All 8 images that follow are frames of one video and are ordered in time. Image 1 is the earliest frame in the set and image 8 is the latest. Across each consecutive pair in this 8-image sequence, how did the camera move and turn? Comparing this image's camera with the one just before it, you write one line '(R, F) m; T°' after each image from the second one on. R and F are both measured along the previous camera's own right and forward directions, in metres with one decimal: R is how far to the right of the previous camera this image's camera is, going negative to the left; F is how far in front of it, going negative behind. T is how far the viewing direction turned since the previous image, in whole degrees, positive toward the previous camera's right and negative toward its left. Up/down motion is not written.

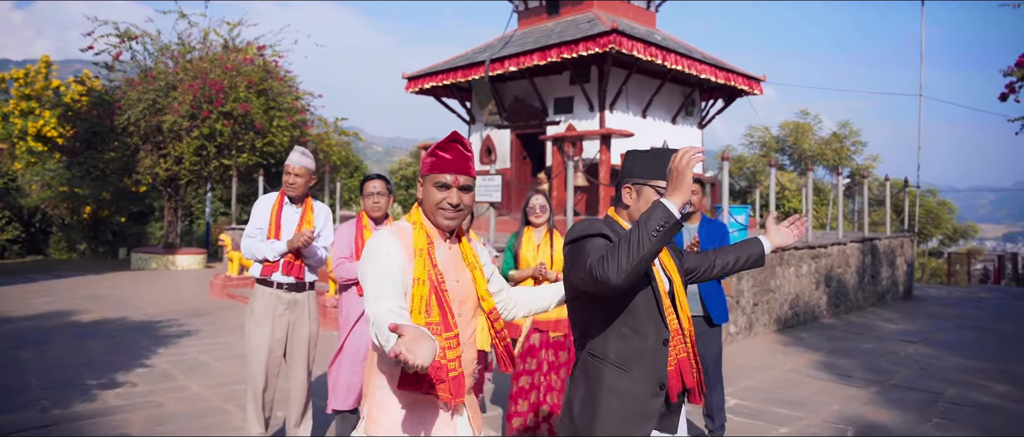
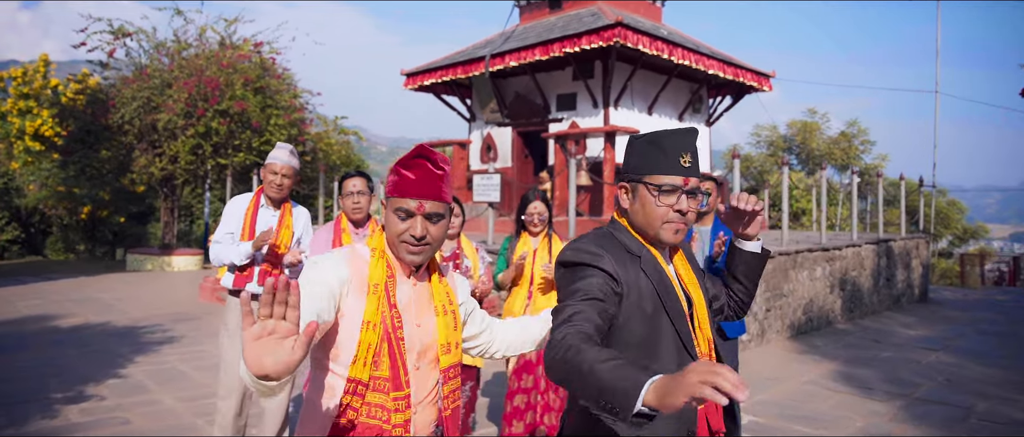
(+0.1, +0.4) m; 0°
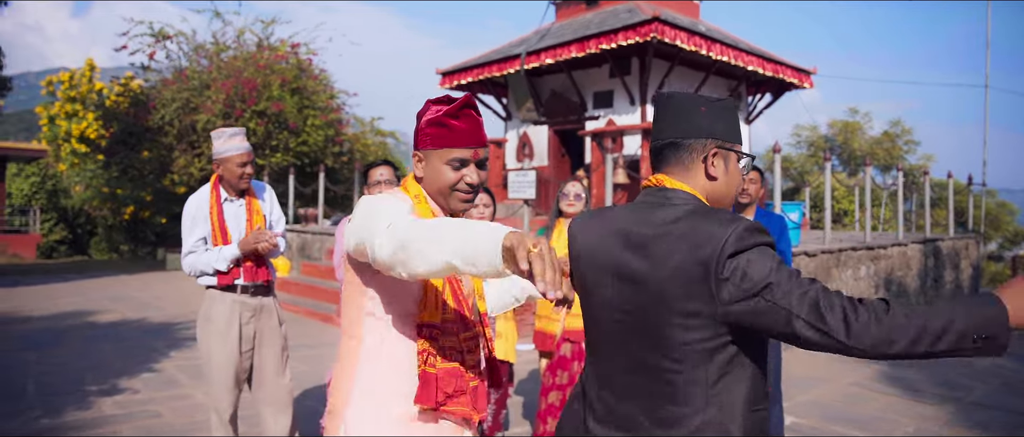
(0.0, +0.1) m; -3°
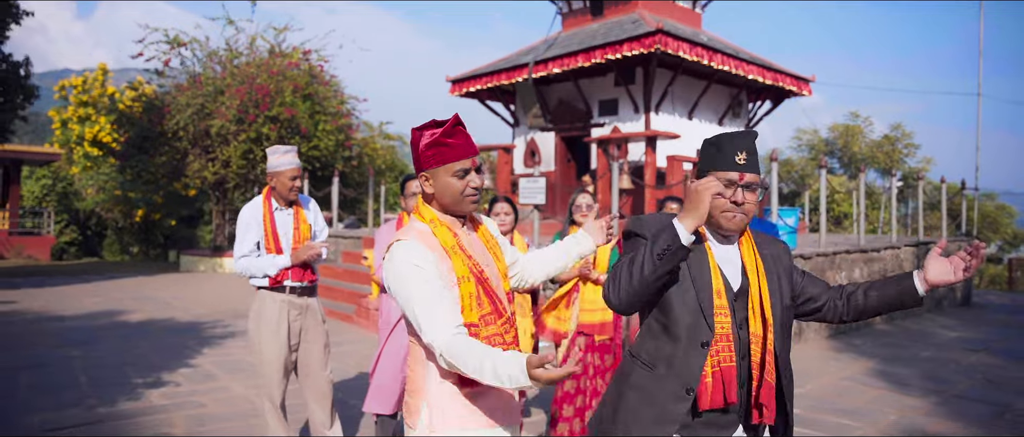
(-0.1, -0.4) m; 0°
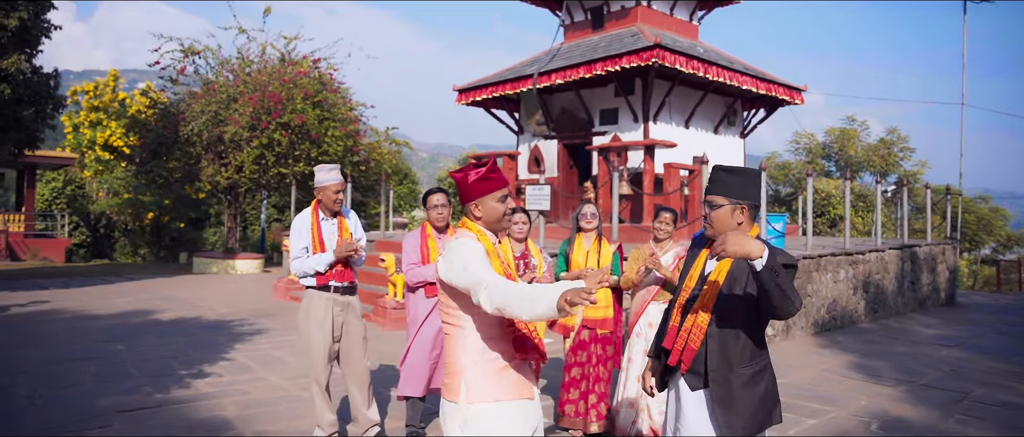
(-0.1, -0.6) m; 0°
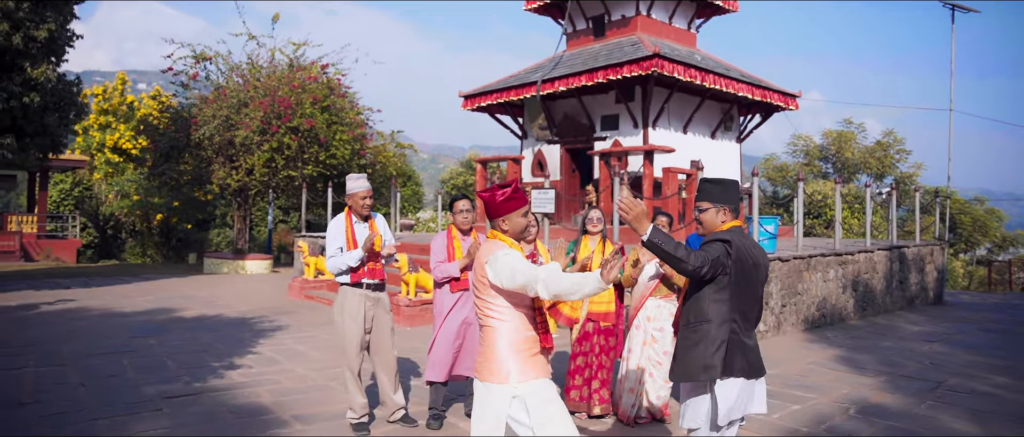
(-0.1, -0.5) m; 0°
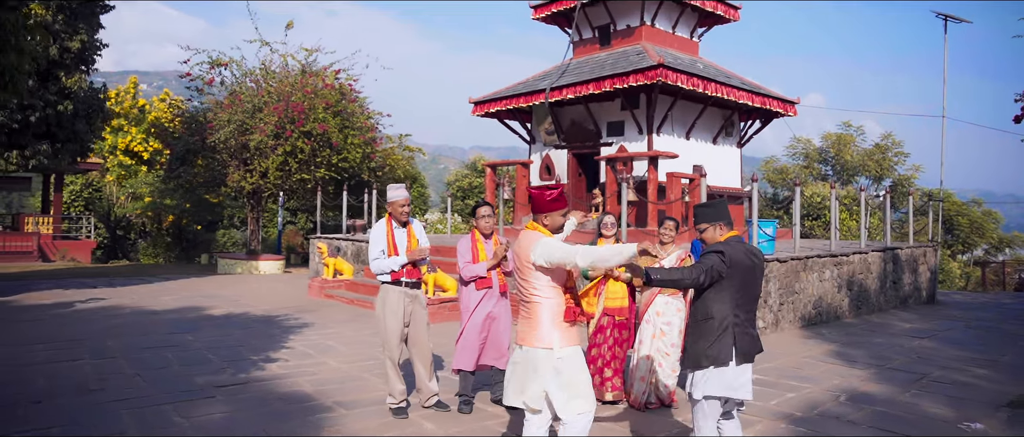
(-0.2, -0.5) m; 0°
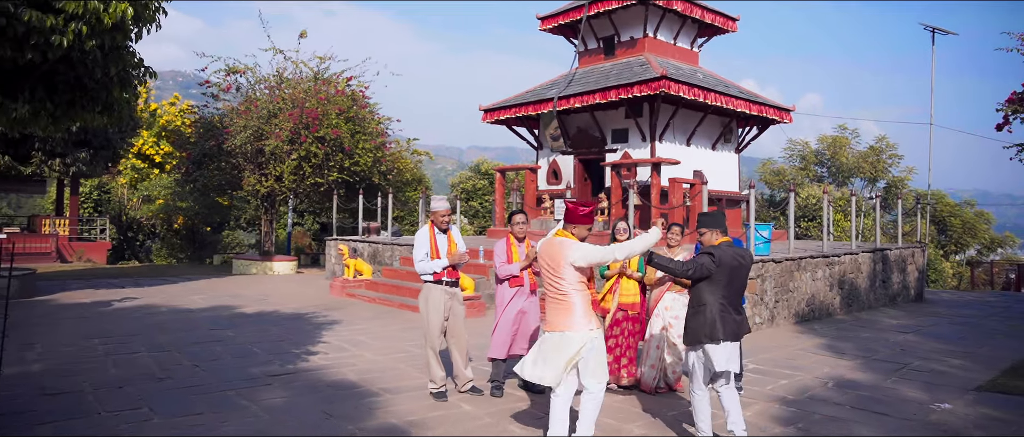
(-0.3, -0.7) m; 0°
